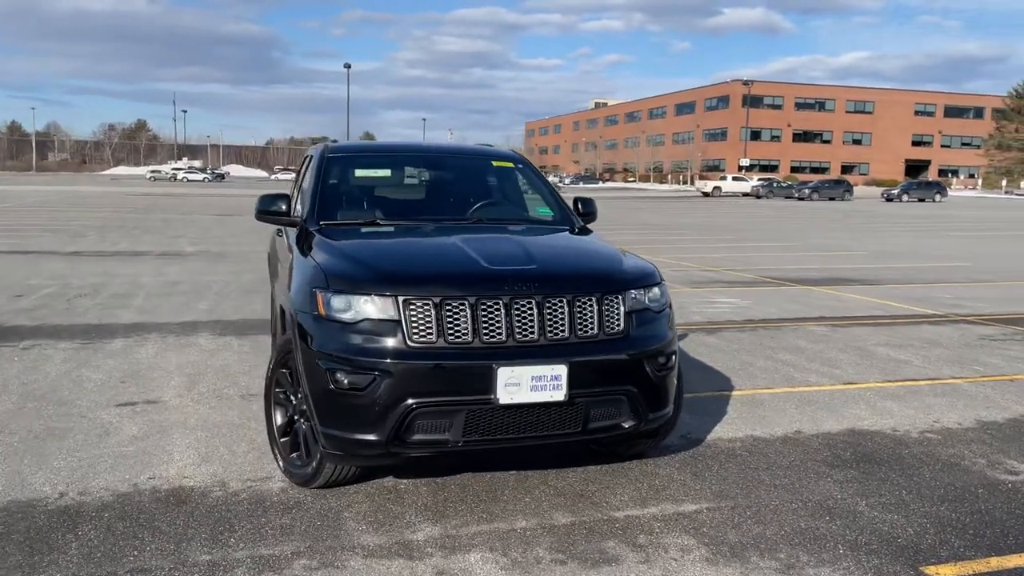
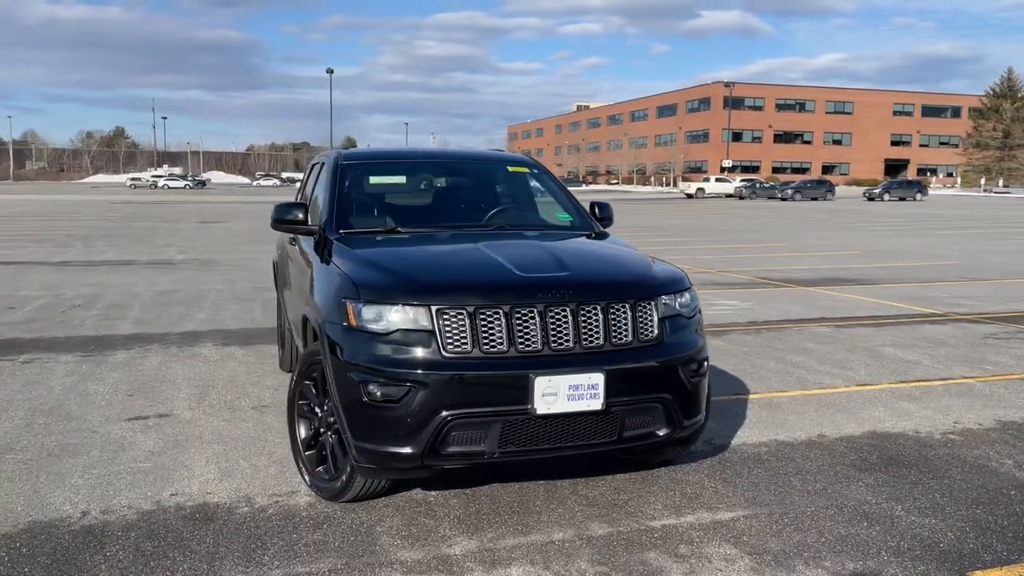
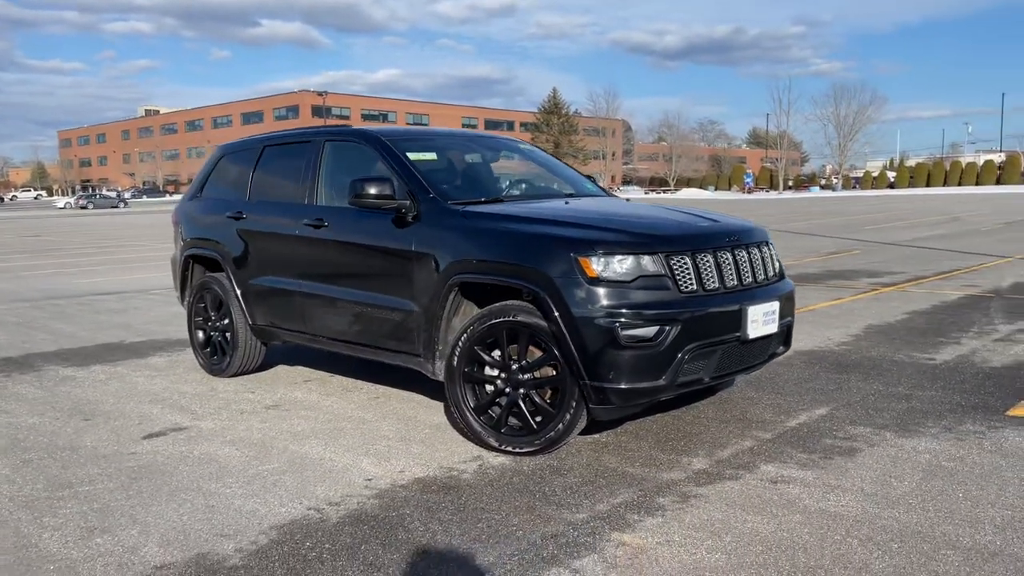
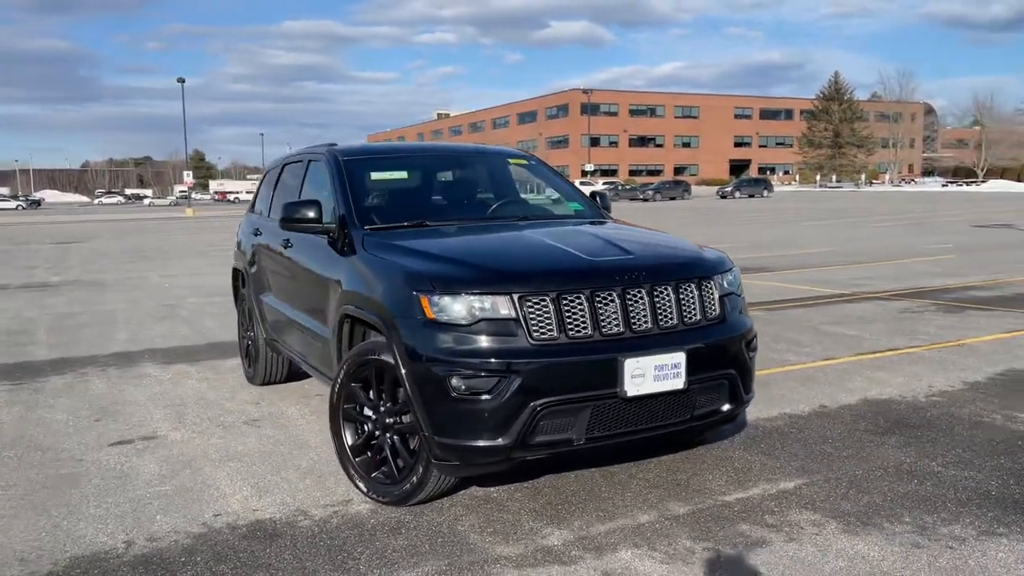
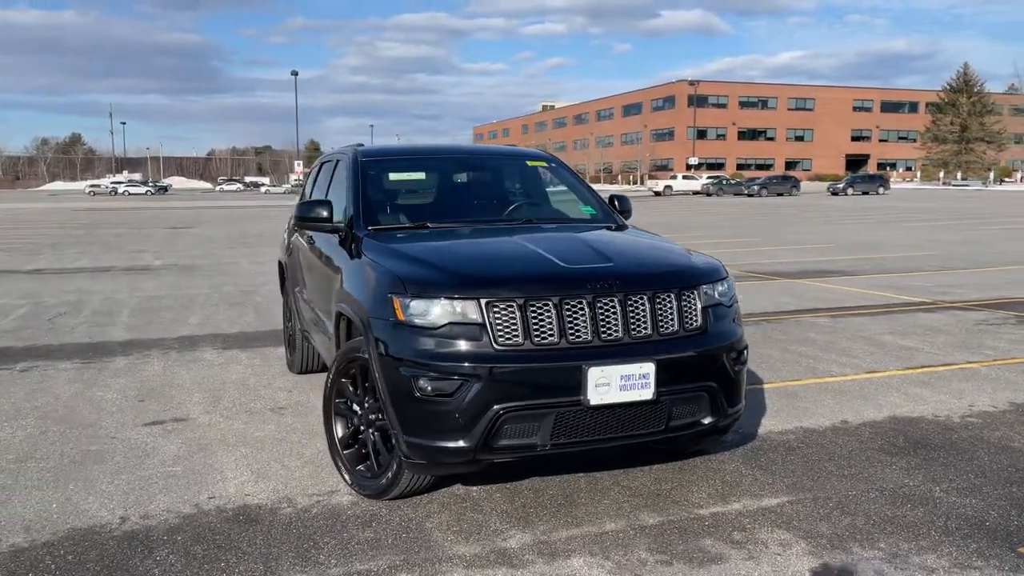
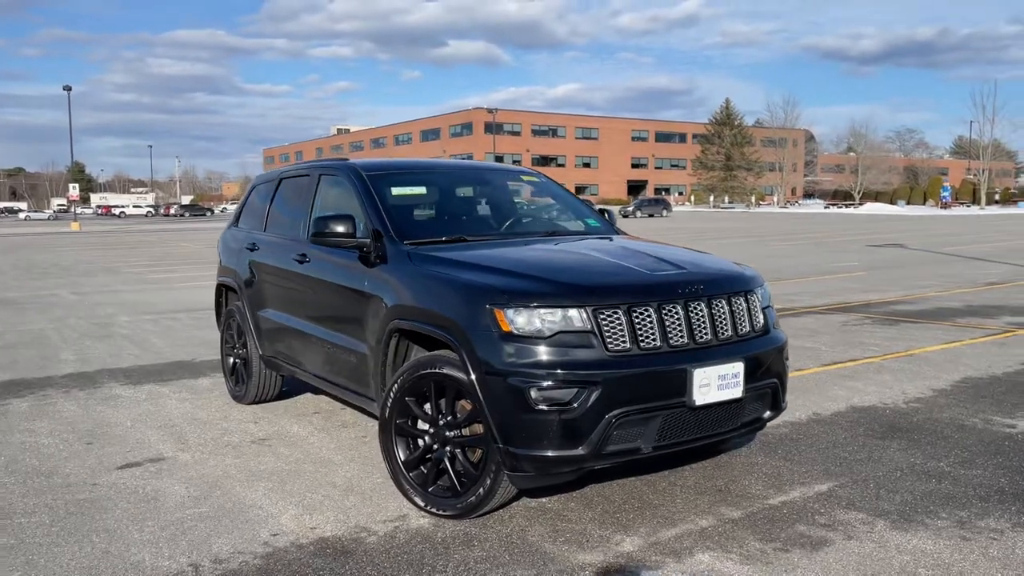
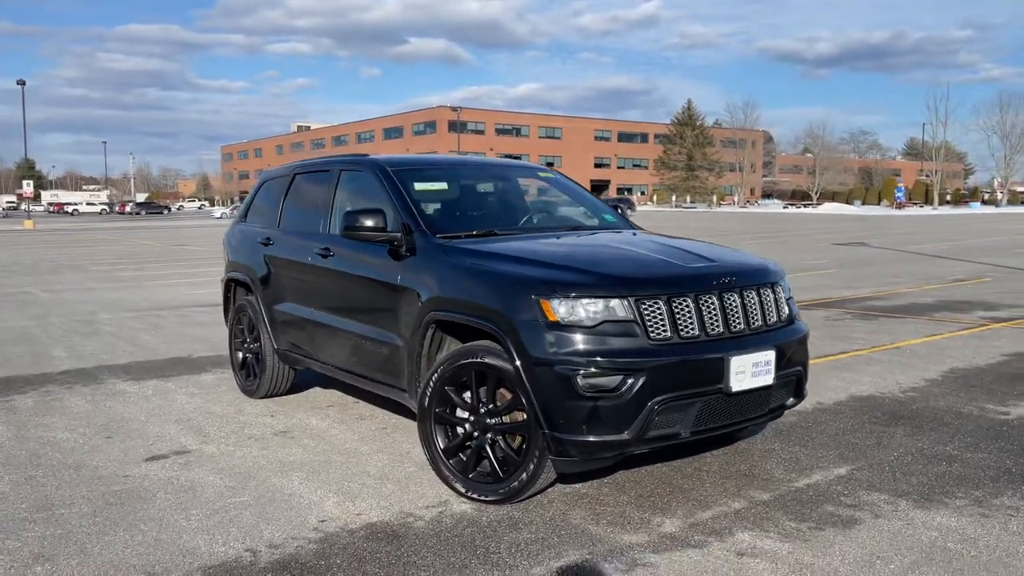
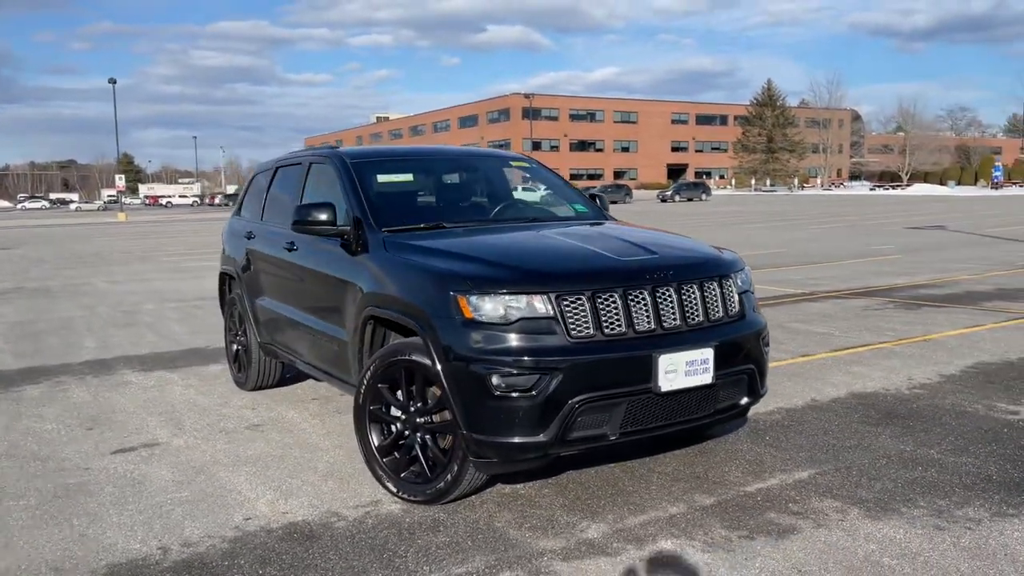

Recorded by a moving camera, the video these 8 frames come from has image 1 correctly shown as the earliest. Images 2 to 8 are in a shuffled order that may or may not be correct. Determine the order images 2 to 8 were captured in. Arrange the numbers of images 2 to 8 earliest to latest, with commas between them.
2, 5, 4, 8, 6, 7, 3
